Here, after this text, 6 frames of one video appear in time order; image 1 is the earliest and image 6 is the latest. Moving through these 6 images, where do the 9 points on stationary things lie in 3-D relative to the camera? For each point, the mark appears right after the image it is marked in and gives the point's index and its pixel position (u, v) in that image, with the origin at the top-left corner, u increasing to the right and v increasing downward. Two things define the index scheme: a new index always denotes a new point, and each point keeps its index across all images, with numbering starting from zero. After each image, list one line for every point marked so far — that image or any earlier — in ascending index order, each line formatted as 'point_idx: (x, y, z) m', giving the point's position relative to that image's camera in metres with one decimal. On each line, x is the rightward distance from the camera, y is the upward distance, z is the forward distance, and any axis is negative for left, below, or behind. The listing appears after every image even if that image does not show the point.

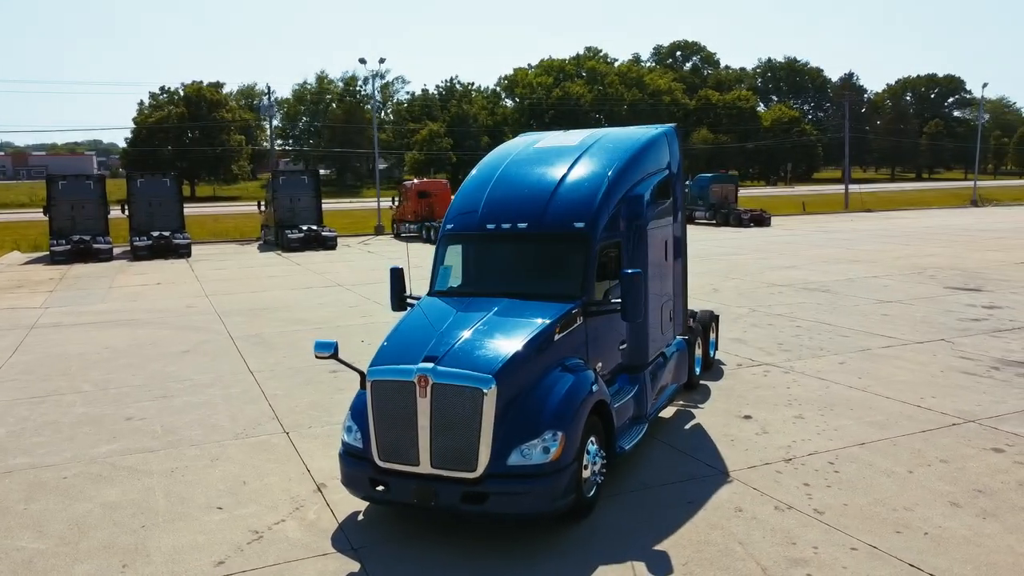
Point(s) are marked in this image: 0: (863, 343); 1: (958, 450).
0: (+5.1, -0.8, +11.7) m
1: (+3.9, -1.4, +7.1) m
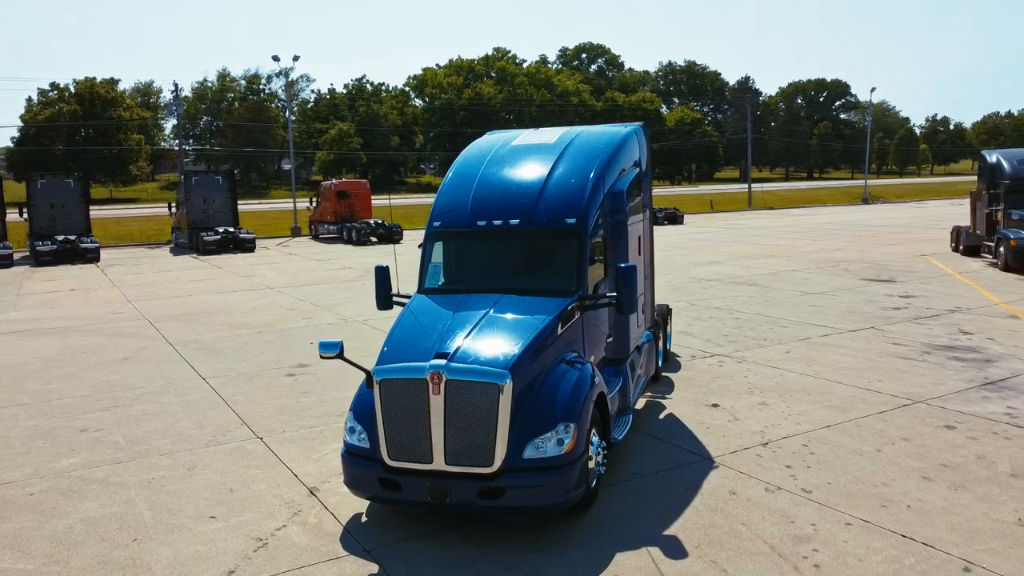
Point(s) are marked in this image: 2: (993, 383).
0: (+4.4, -0.7, +12.3) m
1: (+3.8, -1.3, +7.6) m
2: (+5.5, -1.1, +9.3) m
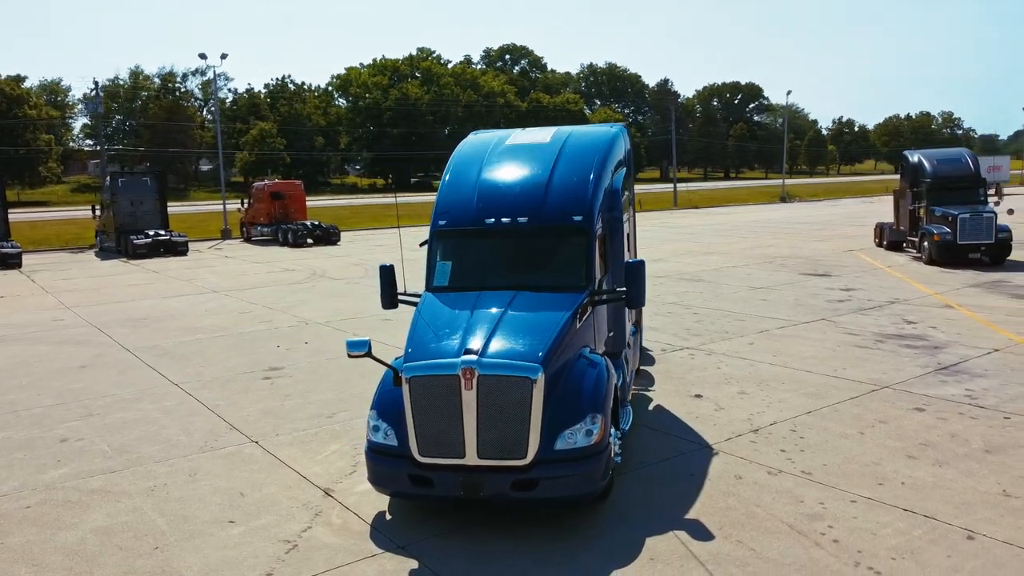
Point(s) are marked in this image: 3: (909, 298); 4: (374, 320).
0: (+3.9, -0.6, +12.8) m
1: (+3.8, -1.2, +8.1) m
2: (+5.3, -1.0, +9.9) m
3: (+7.3, -0.2, +15.0) m
4: (-2.4, -0.6, +14.2) m
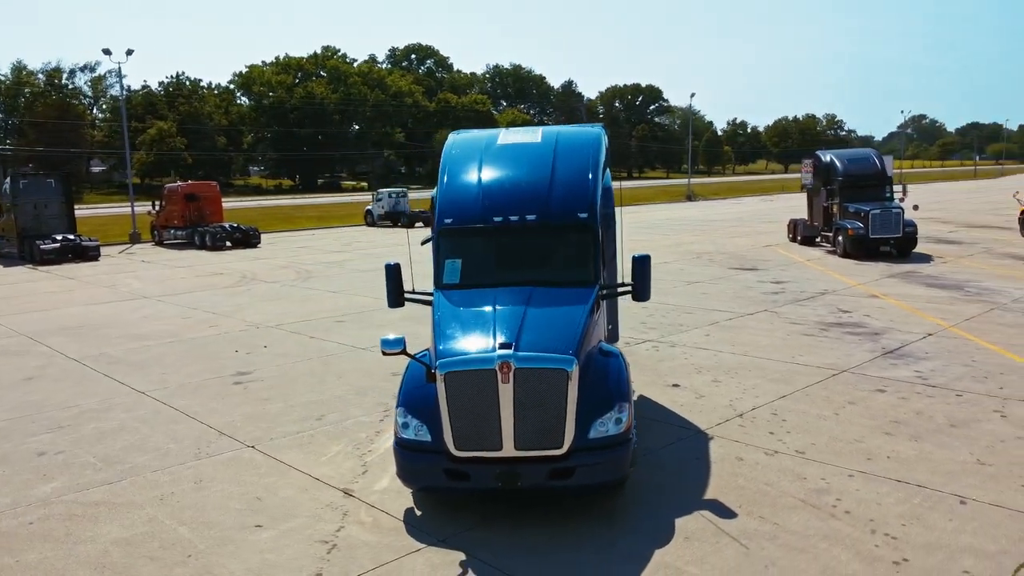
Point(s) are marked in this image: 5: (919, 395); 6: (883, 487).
0: (+3.2, -0.5, +13.4) m
1: (+3.7, -1.1, +8.7) m
2: (+5.0, -0.8, +10.7) m
3: (+6.4, 0.0, +16.0) m
4: (-3.2, -0.6, +14.0) m
5: (+4.3, -1.1, +8.6) m
6: (+2.8, -1.5, +6.2) m
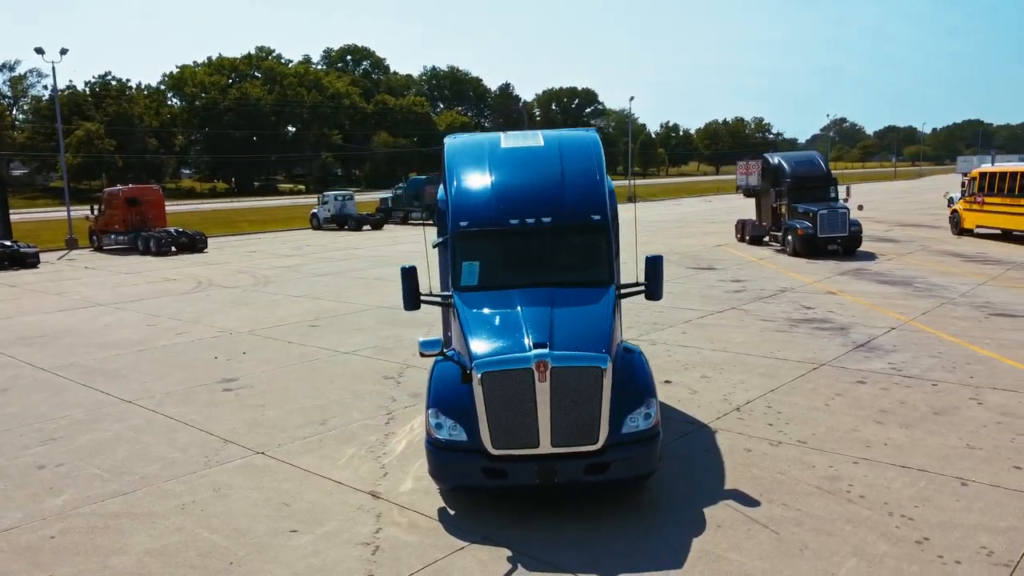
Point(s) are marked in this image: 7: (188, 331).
0: (+2.8, -0.5, +13.8) m
1: (+3.7, -1.1, +9.1) m
2: (+4.8, -0.8, +11.2) m
3: (+5.8, 0.0, +16.6) m
4: (-3.6, -0.7, +13.8) m
5: (+4.3, -1.1, +9.1) m
6: (+3.0, -1.5, +6.6) m
7: (-5.4, -0.7, +13.6) m
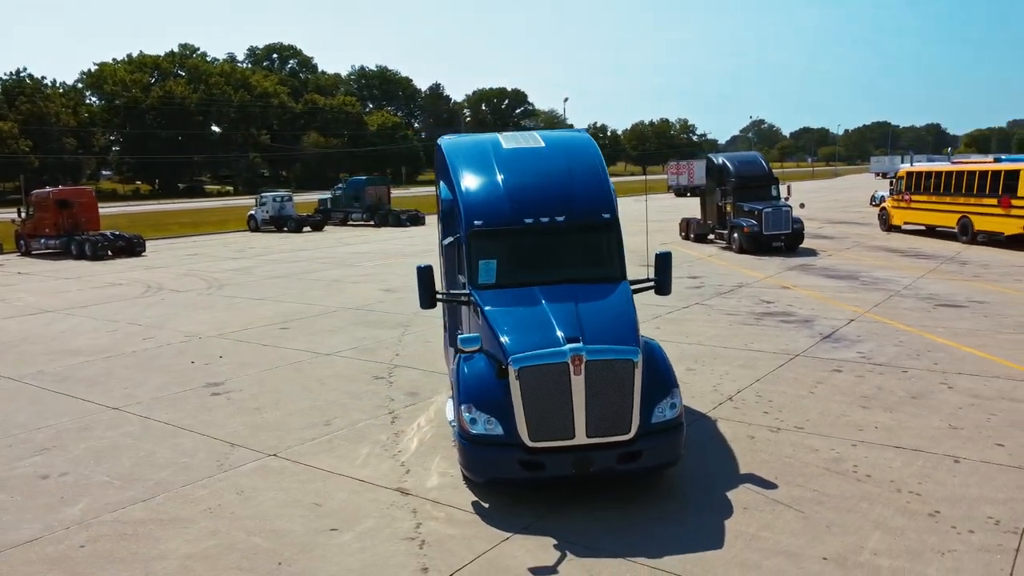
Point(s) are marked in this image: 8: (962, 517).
0: (+2.4, -0.4, +14.2) m
1: (+3.6, -1.0, +9.6) m
2: (+4.6, -0.7, +11.8) m
3: (+5.0, +0.1, +17.2) m
4: (-4.1, -0.7, +13.7) m
5: (+4.3, -1.0, +9.6) m
6: (+3.2, -1.4, +7.0) m
7: (-5.9, -0.8, +13.3) m
8: (+3.2, -1.6, +5.7) m
